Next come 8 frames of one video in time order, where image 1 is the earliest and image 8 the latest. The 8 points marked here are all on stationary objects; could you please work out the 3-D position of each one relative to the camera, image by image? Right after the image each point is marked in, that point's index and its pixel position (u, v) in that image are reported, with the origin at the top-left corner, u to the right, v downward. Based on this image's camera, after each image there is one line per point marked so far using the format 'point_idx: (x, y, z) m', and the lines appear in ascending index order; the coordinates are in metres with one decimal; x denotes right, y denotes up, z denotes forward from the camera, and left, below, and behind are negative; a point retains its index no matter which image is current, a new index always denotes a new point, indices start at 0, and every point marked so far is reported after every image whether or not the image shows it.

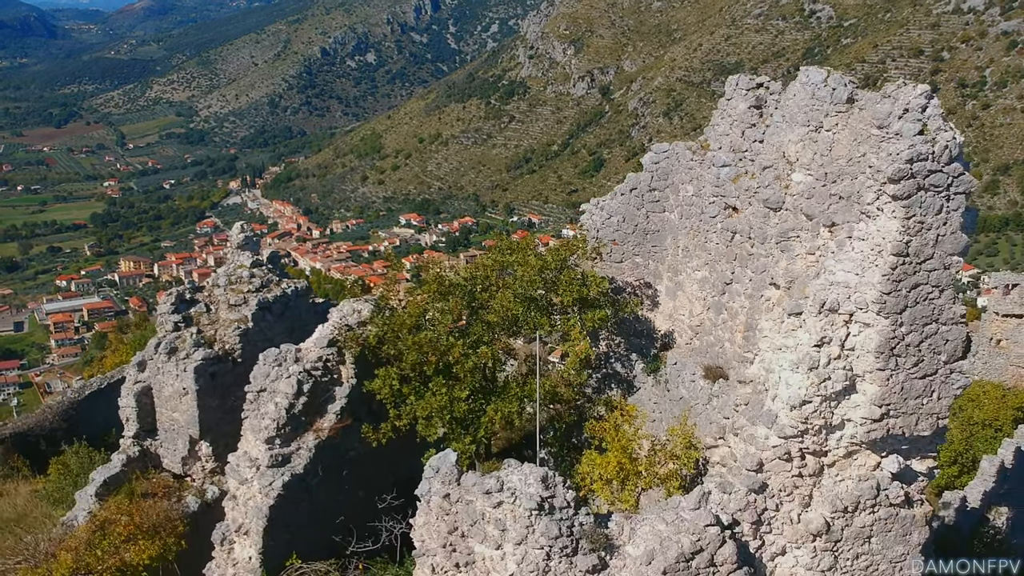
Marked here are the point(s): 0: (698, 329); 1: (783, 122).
0: (+0.9, -0.2, +4.9) m
1: (+1.2, +0.7, +4.2) m
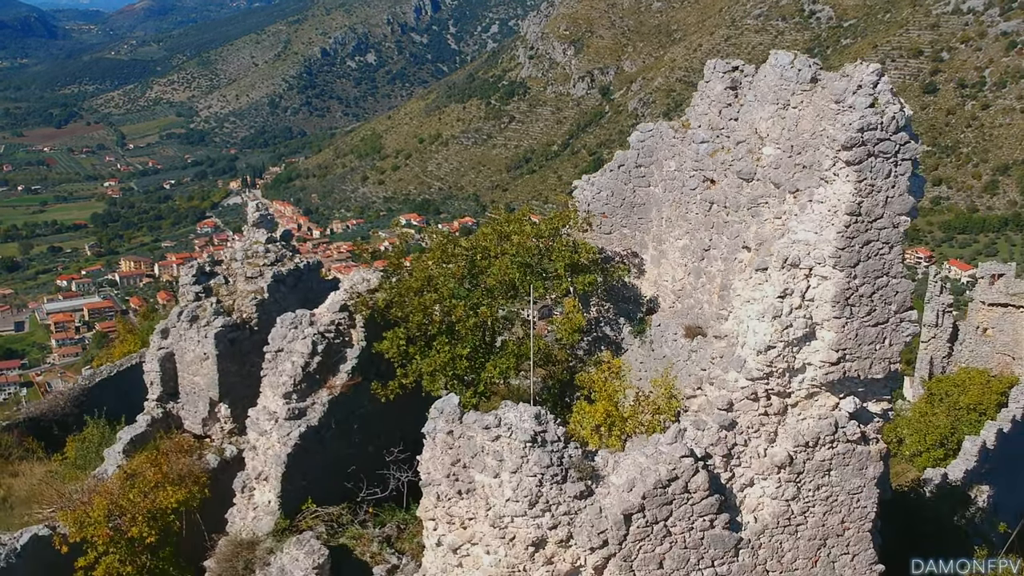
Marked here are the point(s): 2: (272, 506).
0: (+0.9, 0.0, +5.4) m
1: (+1.2, +0.9, +4.7) m
2: (-1.3, -1.2, +5.4) m
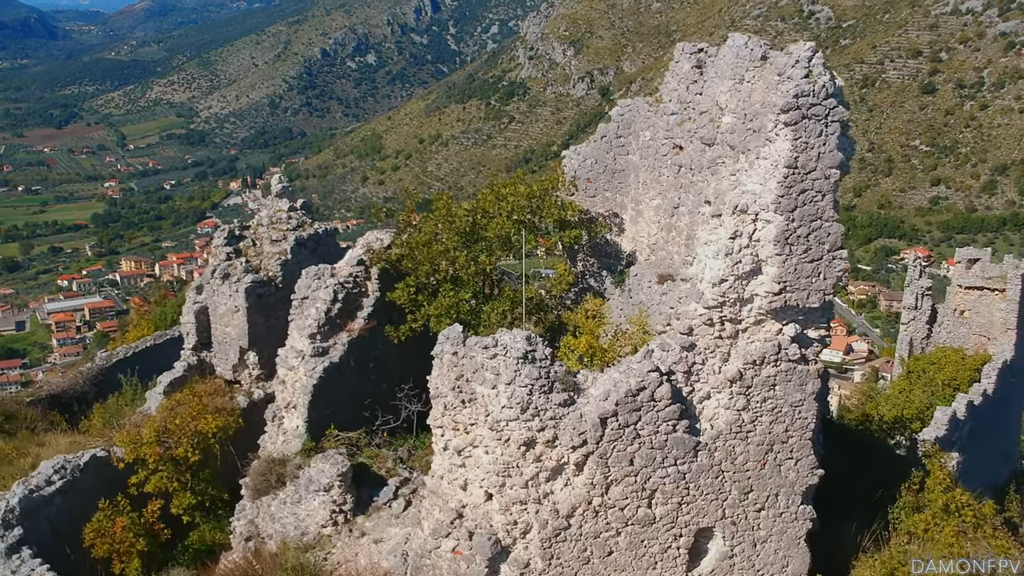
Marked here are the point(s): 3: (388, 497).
0: (+0.9, +0.3, +6.2) m
1: (+1.2, +1.2, +5.5) m
2: (-1.3, -0.9, +6.2) m
3: (-0.7, -1.2, +5.8) m
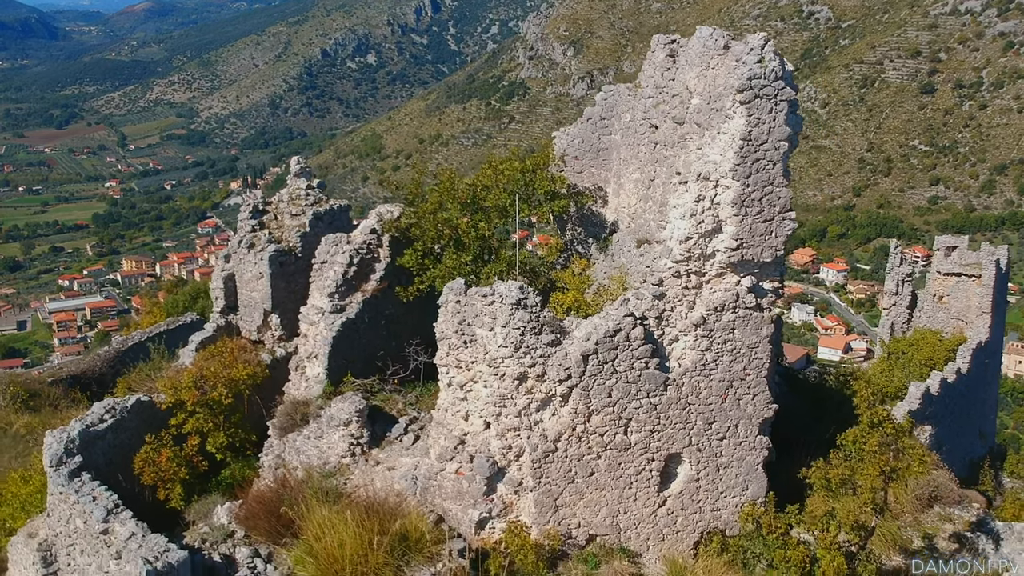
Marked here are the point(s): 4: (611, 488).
0: (+0.9, +0.5, +7.0) m
1: (+1.1, +1.4, +6.3) m
2: (-1.4, -0.6, +7.0) m
3: (-0.7, -1.0, +6.6) m
4: (+0.6, -1.2, +5.9) m
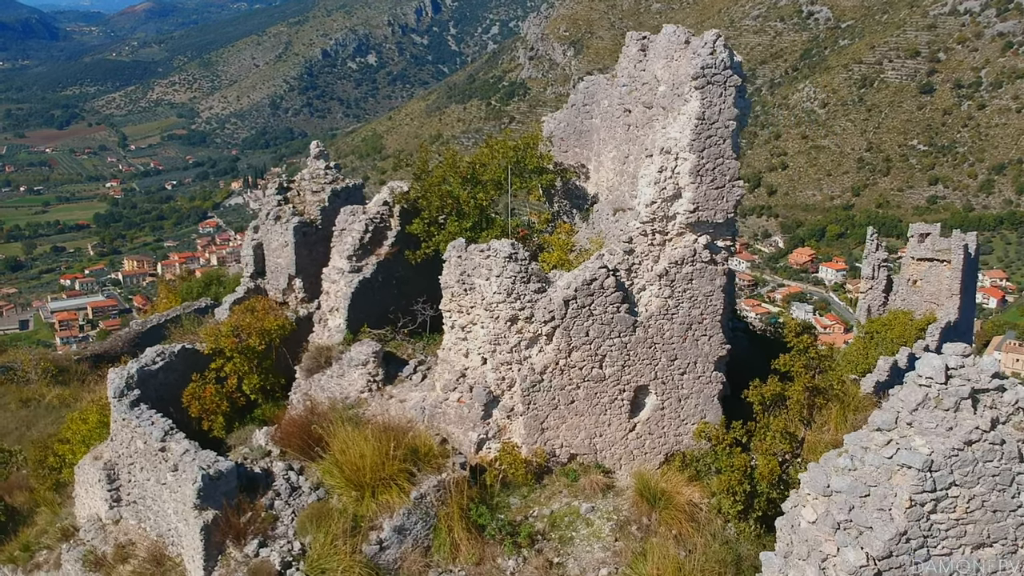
0: (+0.8, +0.8, +8.1) m
1: (+1.1, +1.8, +7.4) m
2: (-1.4, -0.3, +8.0) m
3: (-0.8, -0.6, +7.7) m
4: (+0.5, -0.9, +7.0) m
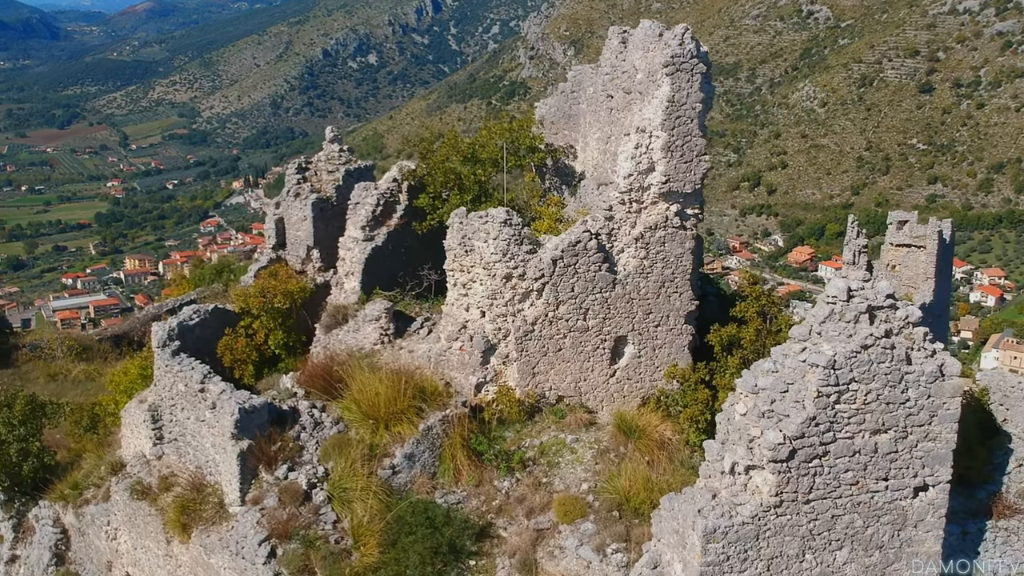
0: (+0.8, +1.1, +9.0) m
1: (+1.0, +2.1, +8.3) m
2: (-1.5, 0.0, +9.0) m
3: (-0.8, -0.3, +8.6) m
4: (+0.5, -0.6, +7.9) m
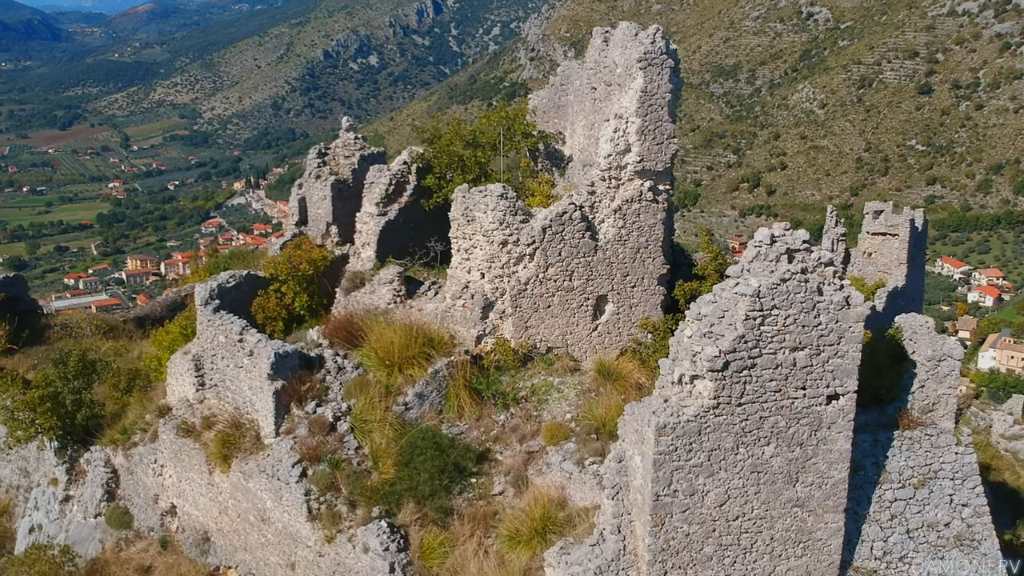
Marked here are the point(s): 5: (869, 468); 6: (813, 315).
0: (+0.7, +1.5, +10.3) m
1: (+1.0, +2.4, +9.6) m
2: (-1.5, +0.3, +10.3) m
3: (-0.9, 0.0, +9.9) m
4: (+0.5, -0.3, +9.2) m
5: (+2.5, -1.3, +6.8) m
6: (+1.8, -0.2, +5.9) m
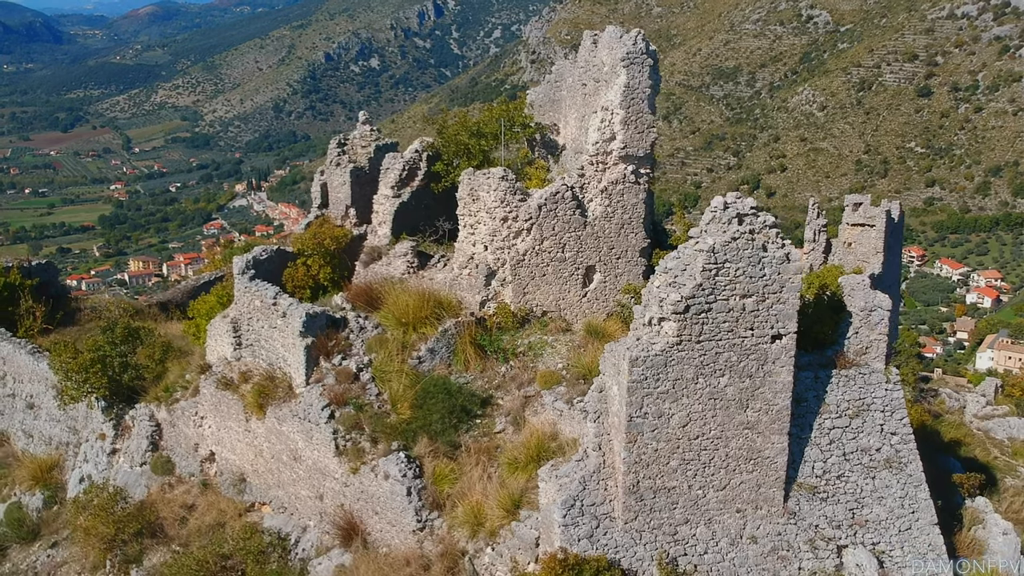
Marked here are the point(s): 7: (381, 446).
0: (+0.7, +1.8, +11.6) m
1: (+1.0, +2.7, +10.9) m
2: (-1.5, +0.6, +11.6) m
3: (-0.9, +0.3, +11.2) m
4: (+0.5, +0.1, +10.5) m
5: (+2.5, -0.9, +8.1) m
6: (+1.8, +0.2, +7.2) m
7: (-1.2, -1.5, +9.0) m
